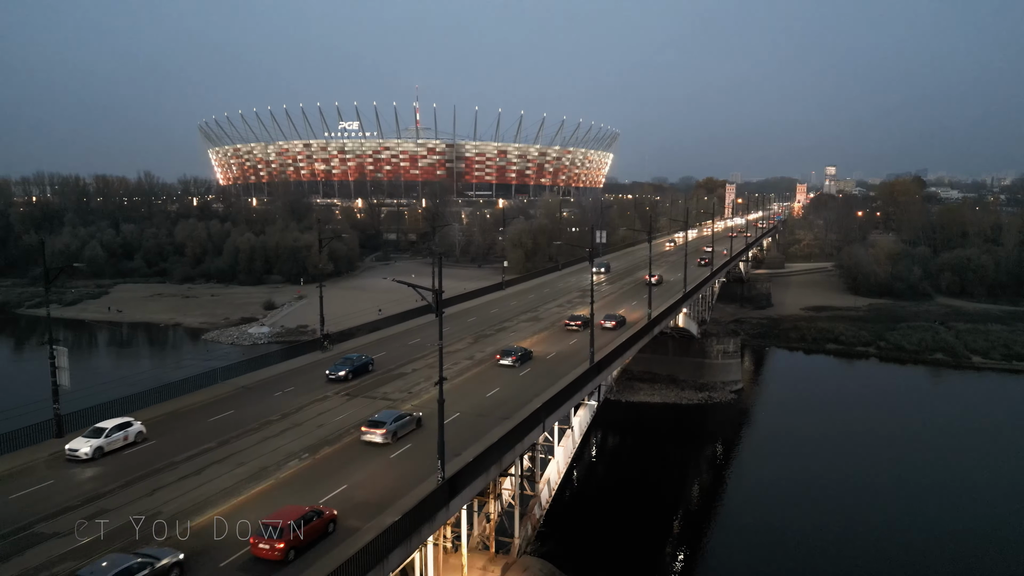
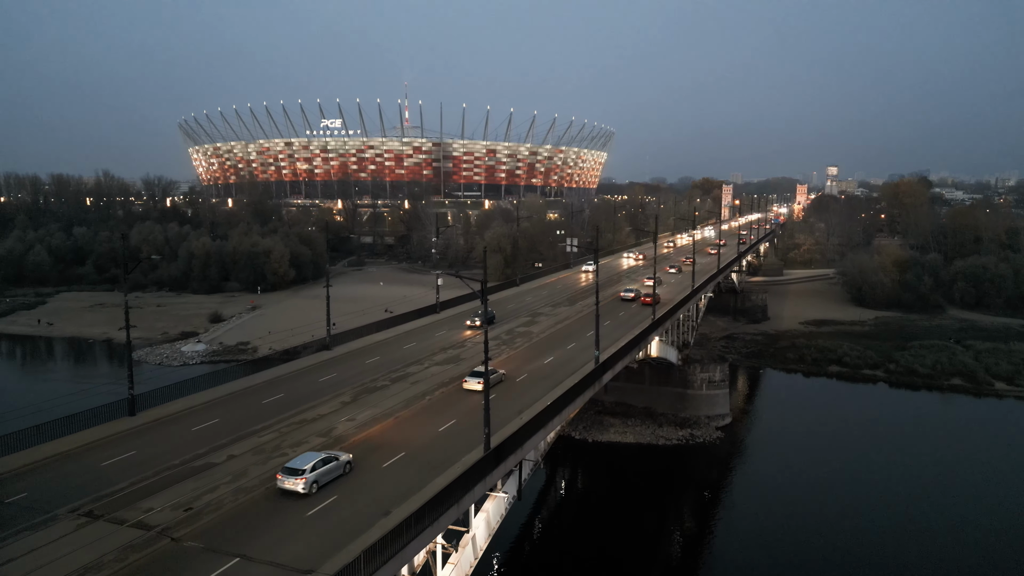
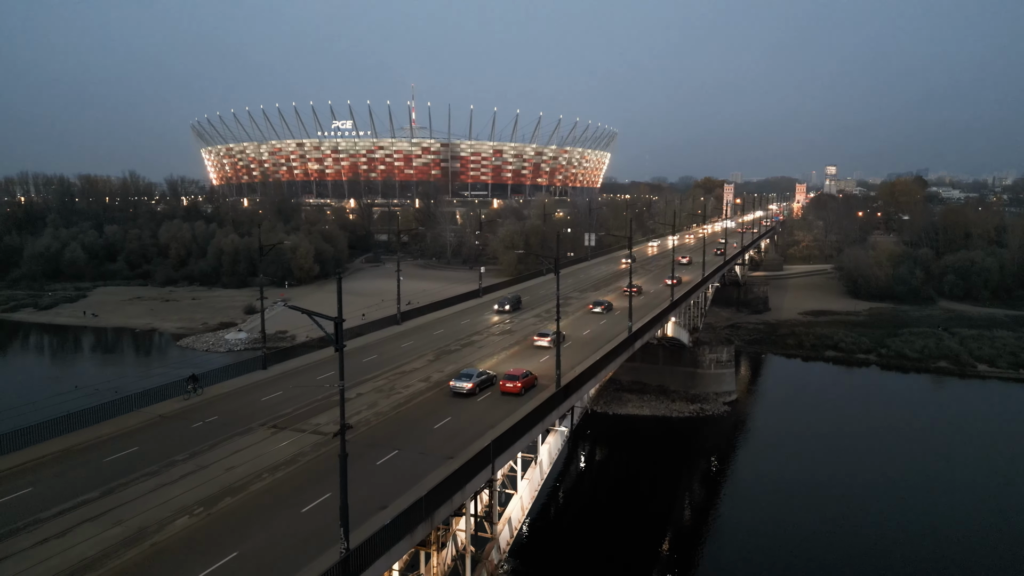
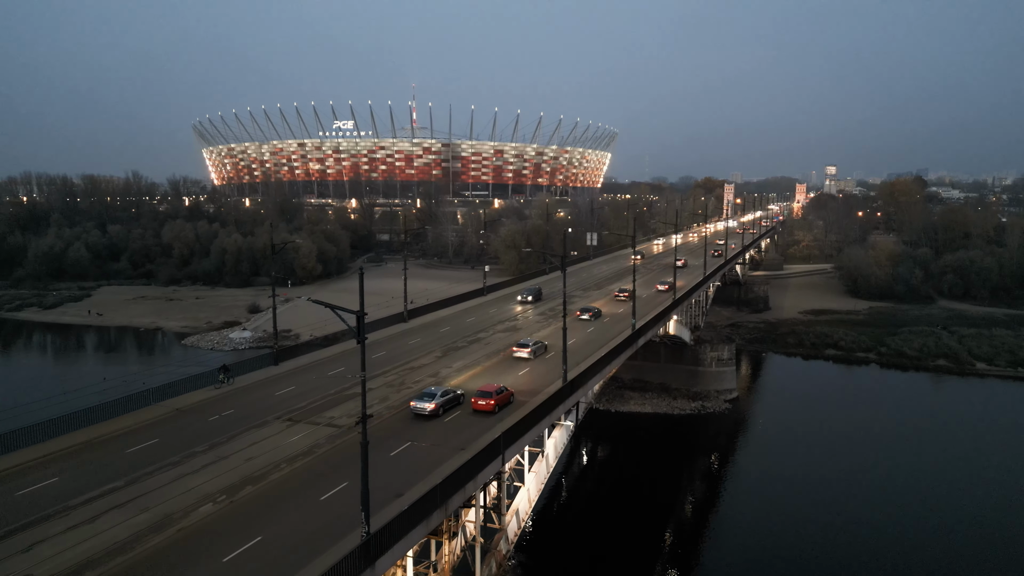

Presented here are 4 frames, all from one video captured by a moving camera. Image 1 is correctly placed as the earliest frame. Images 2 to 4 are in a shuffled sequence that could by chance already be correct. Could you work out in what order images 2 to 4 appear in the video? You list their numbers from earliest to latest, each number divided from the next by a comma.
4, 3, 2
